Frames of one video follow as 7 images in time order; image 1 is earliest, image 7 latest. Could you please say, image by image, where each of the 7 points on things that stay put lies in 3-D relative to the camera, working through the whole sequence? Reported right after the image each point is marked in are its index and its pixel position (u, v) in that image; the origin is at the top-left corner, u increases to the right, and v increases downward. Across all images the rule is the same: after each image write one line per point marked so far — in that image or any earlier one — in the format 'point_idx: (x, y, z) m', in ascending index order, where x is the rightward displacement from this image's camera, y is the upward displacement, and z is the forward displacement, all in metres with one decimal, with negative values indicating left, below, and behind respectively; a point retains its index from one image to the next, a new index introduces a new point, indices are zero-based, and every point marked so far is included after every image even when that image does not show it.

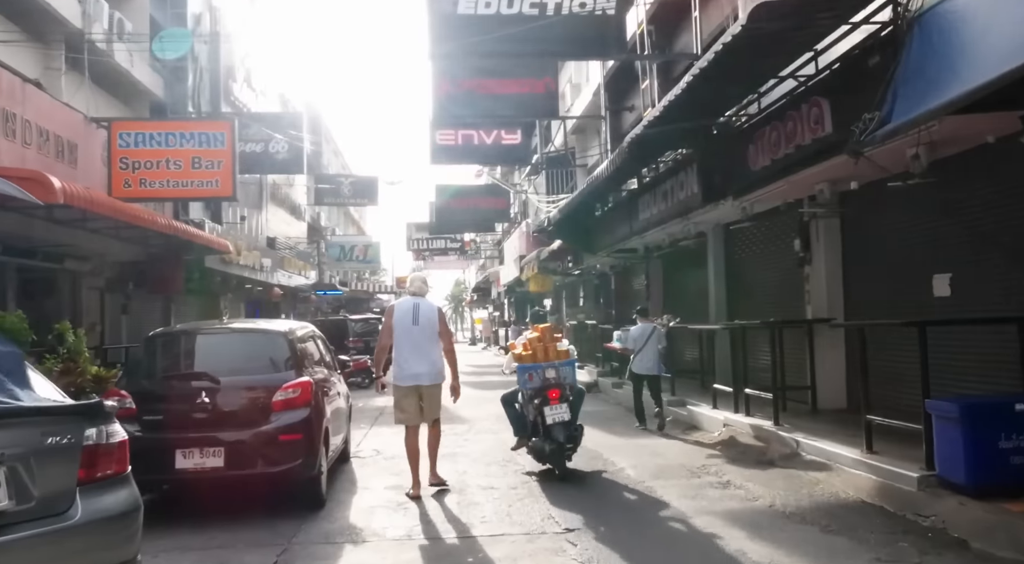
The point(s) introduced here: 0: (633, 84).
0: (+2.3, +3.8, +16.9) m
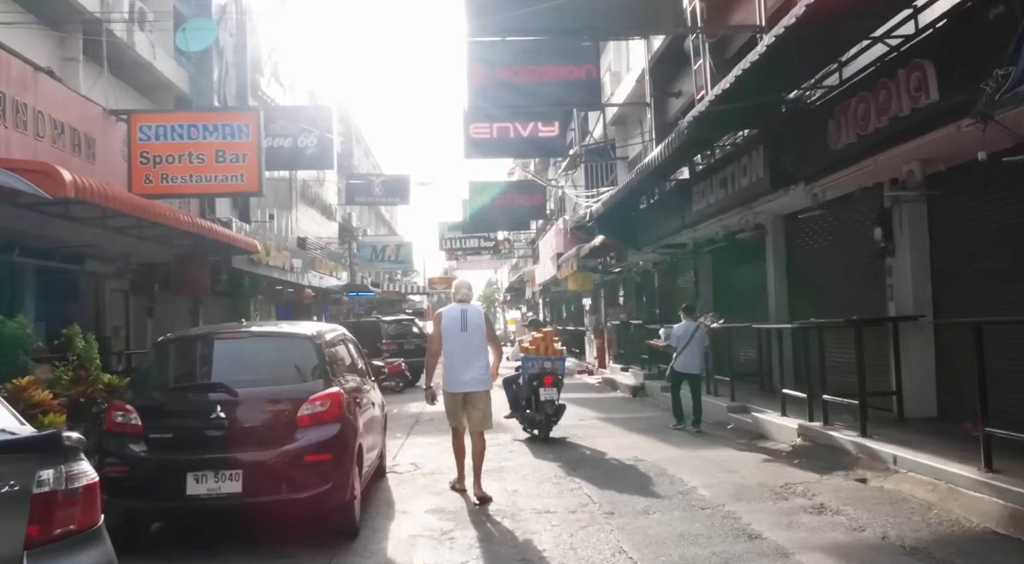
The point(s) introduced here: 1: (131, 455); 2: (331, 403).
0: (+3.0, +3.8, +15.9) m
1: (-2.5, -1.1, +5.7) m
2: (-1.2, -0.8, +6.1) m
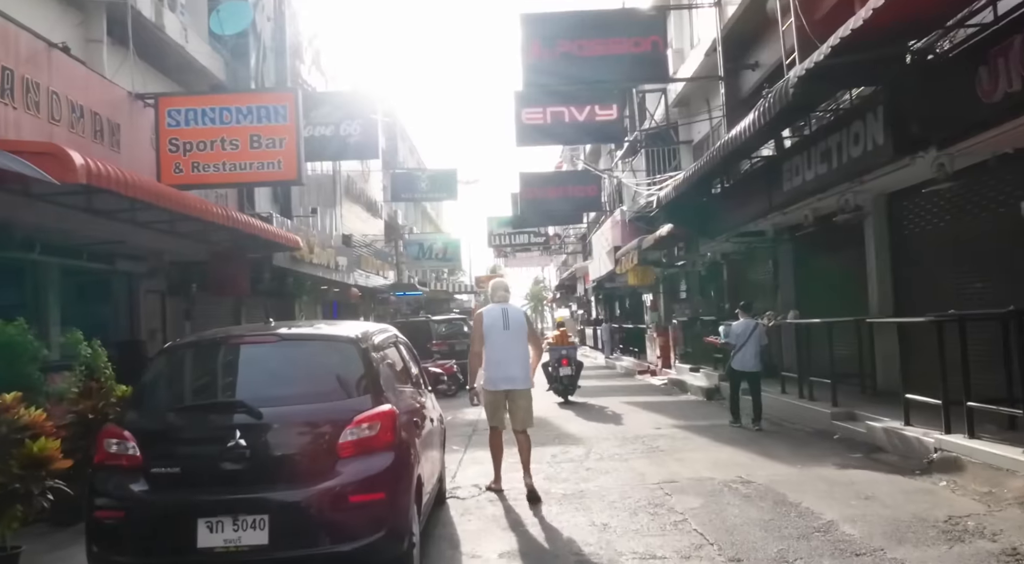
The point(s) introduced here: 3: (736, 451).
0: (+4.0, +4.0, +14.3) m
1: (-1.9, -1.1, +4.5) m
2: (-0.7, -0.8, +4.8) m
3: (+2.3, -1.8, +9.3) m
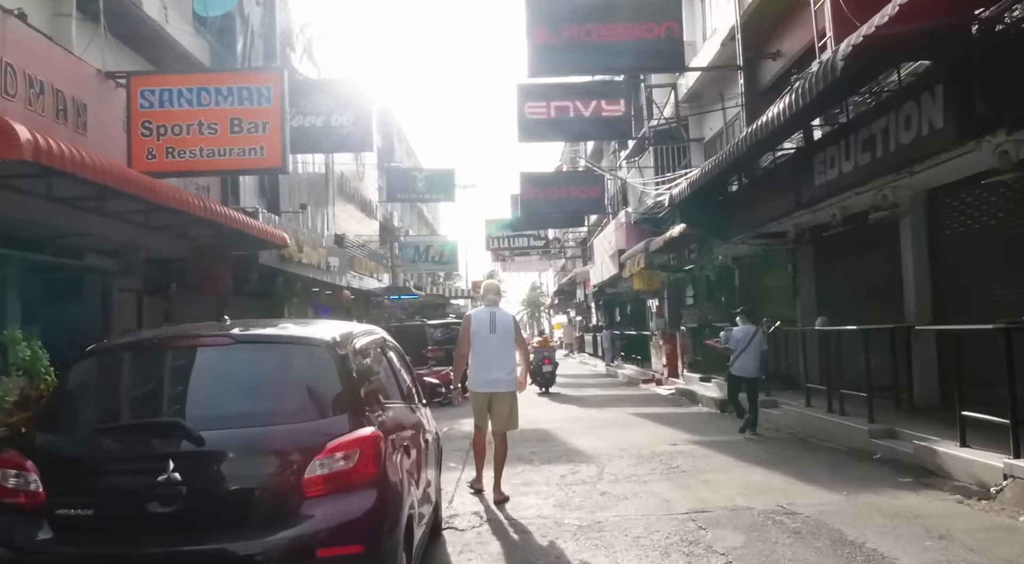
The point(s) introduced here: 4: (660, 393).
0: (+4.0, +3.9, +13.4) m
1: (-1.9, -1.0, +3.5) m
2: (-0.6, -0.7, +3.8) m
3: (+2.4, -1.8, +8.3) m
4: (+3.3, -2.4, +19.7) m
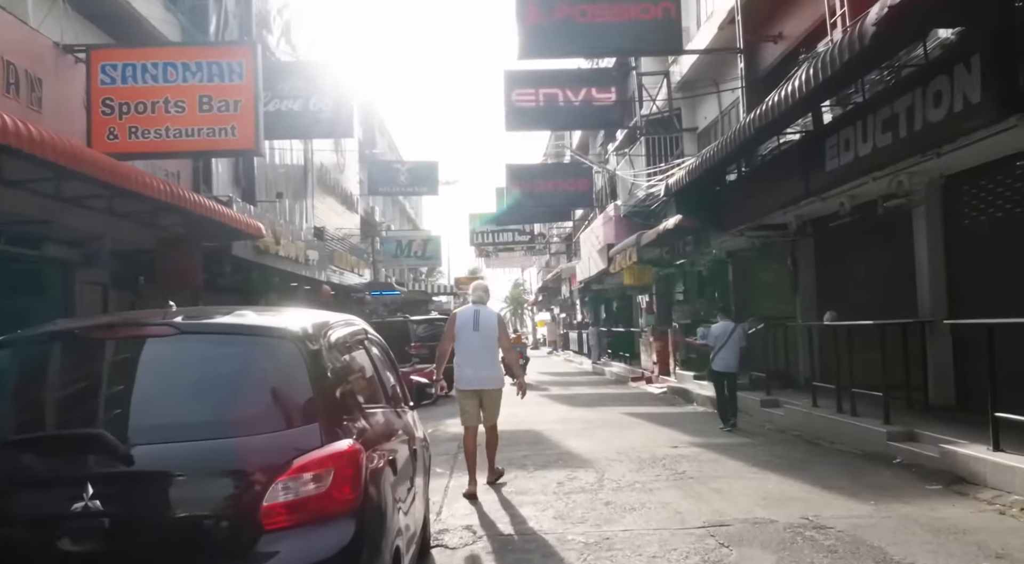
0: (+3.9, +4.0, +12.7) m
1: (-1.8, -0.9, +2.7) m
2: (-0.6, -0.6, +3.0) m
3: (+2.3, -1.7, +7.6) m
4: (+3.0, -2.3, +19.1) m
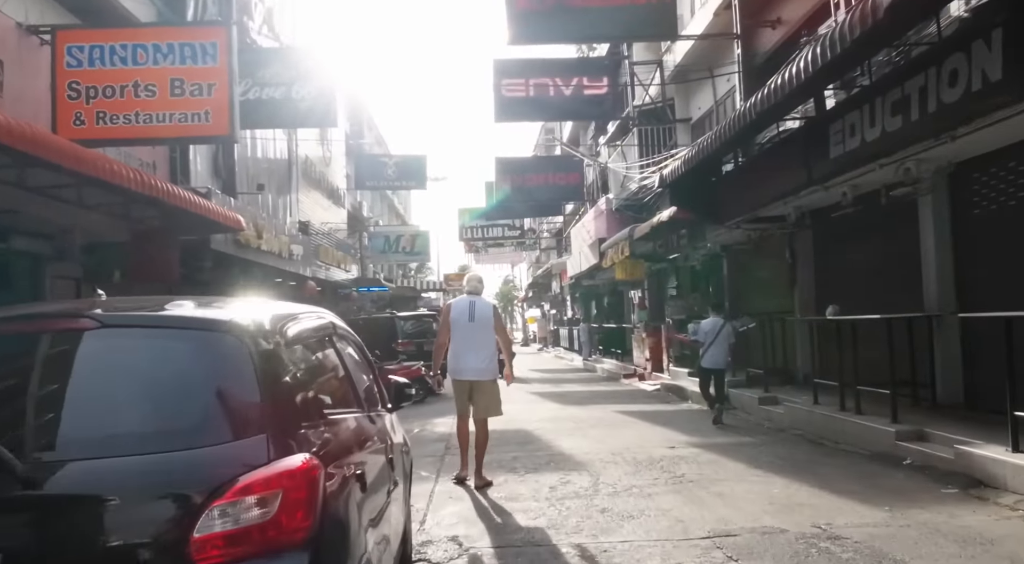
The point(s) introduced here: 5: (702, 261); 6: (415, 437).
0: (+3.7, +4.1, +12.3) m
1: (-1.8, -0.9, +2.2) m
2: (-0.6, -0.6, +2.6) m
3: (+2.2, -1.6, +7.2) m
4: (+2.8, -2.2, +18.7) m
5: (+4.0, +0.4, +18.8) m
6: (-1.2, -1.9, +11.1) m
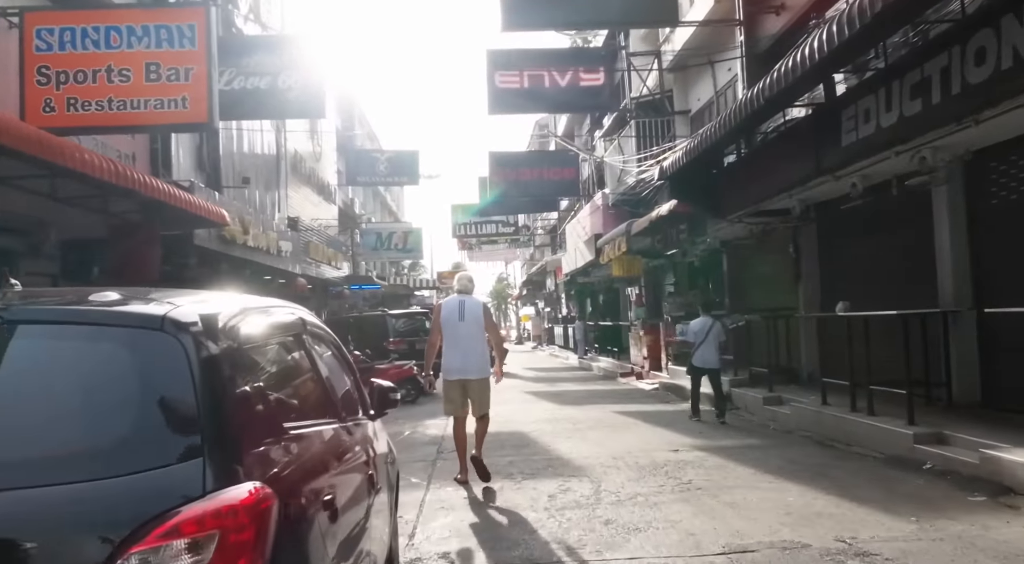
0: (+3.7, +4.2, +11.8) m
1: (-1.8, -0.9, +1.7) m
2: (-0.6, -0.6, +2.1) m
3: (+2.2, -1.6, +6.7) m
4: (+2.7, -2.2, +18.2) m
5: (+3.9, +0.5, +18.4) m
6: (-1.3, -1.9, +10.6) m
